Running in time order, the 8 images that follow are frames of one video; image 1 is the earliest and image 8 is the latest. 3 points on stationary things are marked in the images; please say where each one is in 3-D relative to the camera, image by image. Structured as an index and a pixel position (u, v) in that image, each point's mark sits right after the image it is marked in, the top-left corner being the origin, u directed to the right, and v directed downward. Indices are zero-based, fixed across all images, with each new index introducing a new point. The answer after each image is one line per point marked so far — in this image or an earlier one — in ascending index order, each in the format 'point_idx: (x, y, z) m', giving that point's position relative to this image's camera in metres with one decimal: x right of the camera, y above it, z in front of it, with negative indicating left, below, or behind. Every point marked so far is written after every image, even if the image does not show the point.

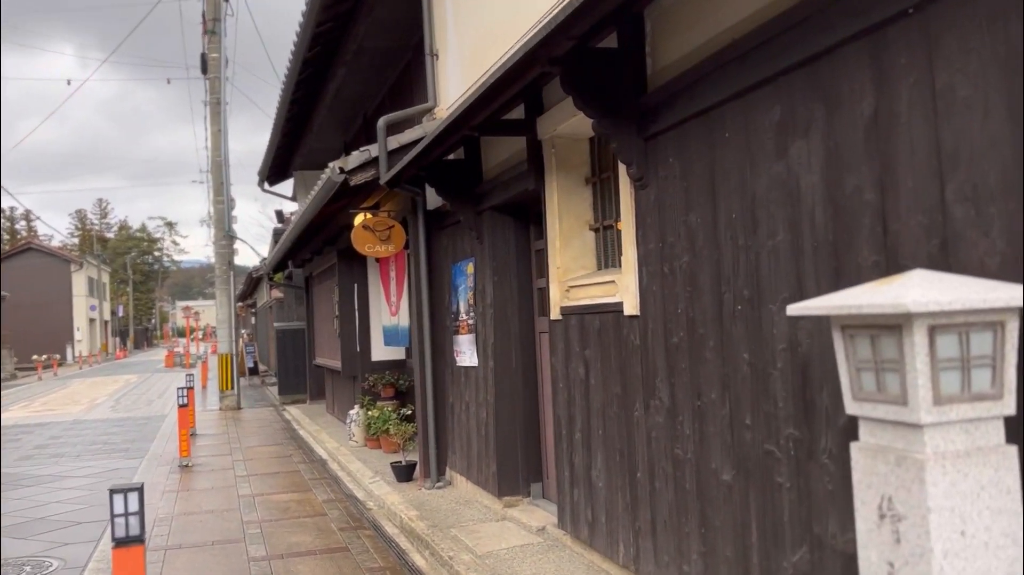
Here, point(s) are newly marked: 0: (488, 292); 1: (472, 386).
0: (-0.2, 0.0, +7.0) m
1: (-0.4, -0.9, +7.5) m
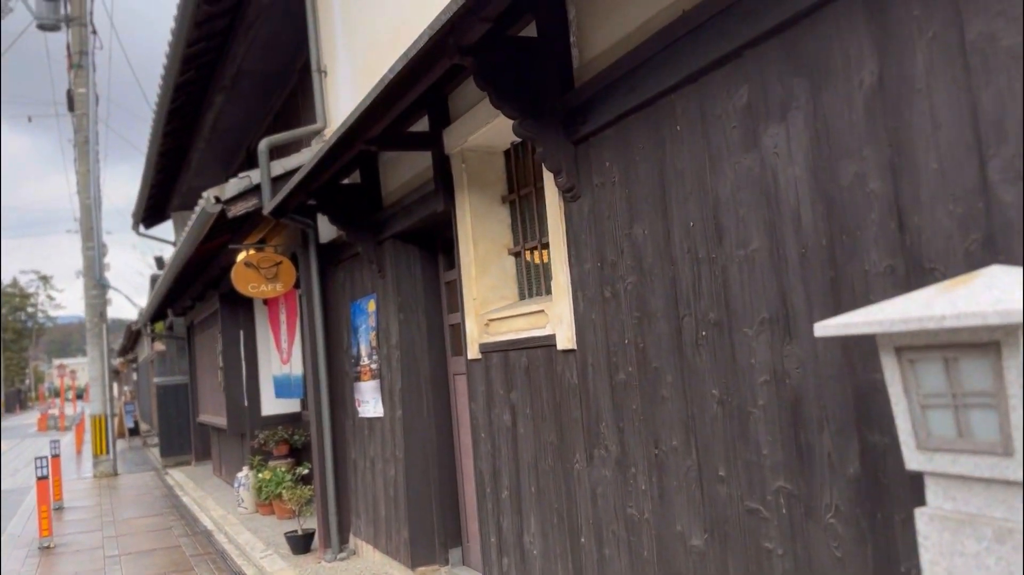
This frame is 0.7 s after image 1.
0: (-0.9, -0.3, +6.1) m
1: (-1.1, -1.2, +6.6) m
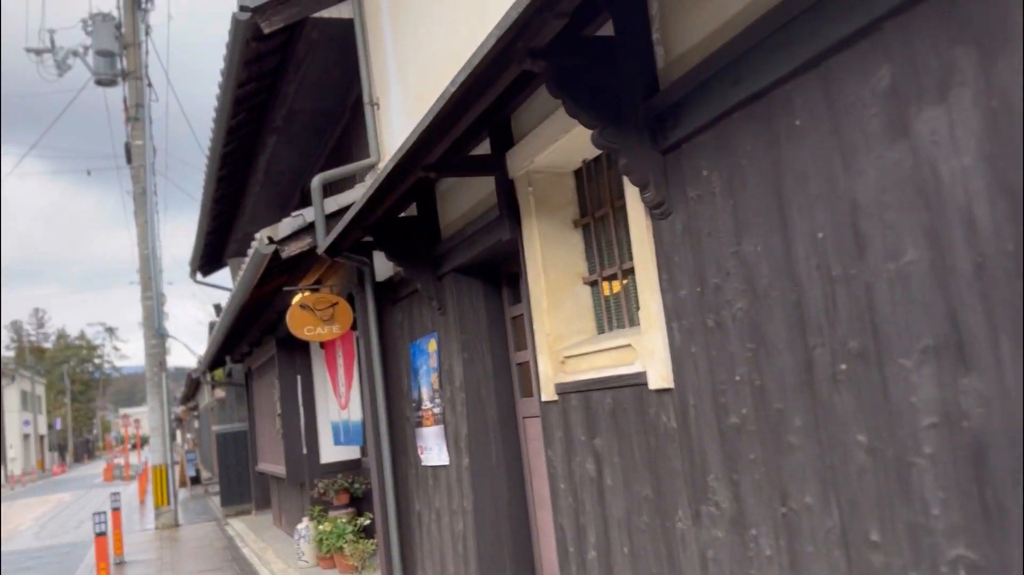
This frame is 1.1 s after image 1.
0: (-0.4, -0.6, +5.7) m
1: (-0.5, -1.5, +6.1) m
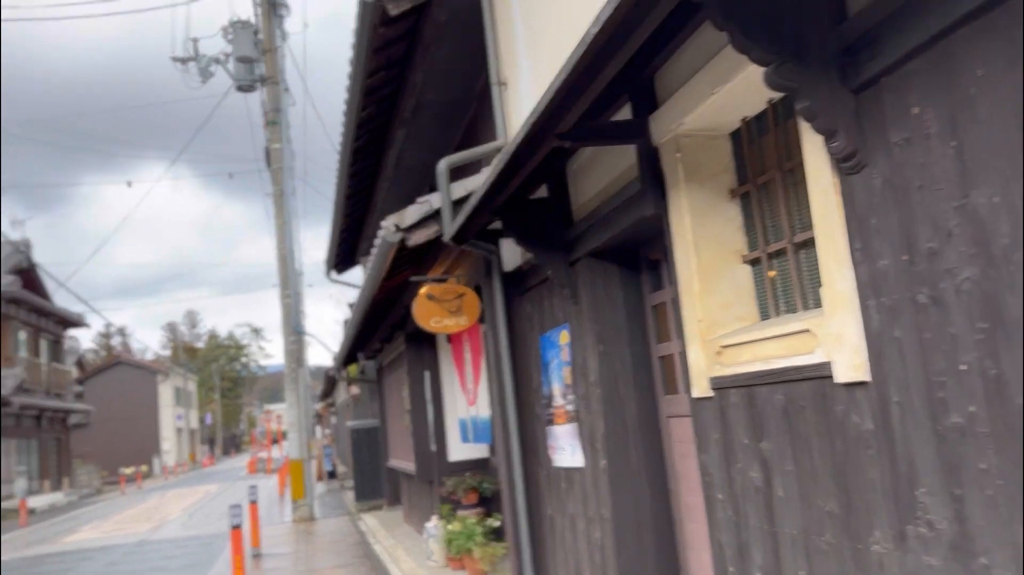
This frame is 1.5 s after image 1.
0: (+0.5, -0.5, +5.2) m
1: (+0.4, -1.4, +5.6) m
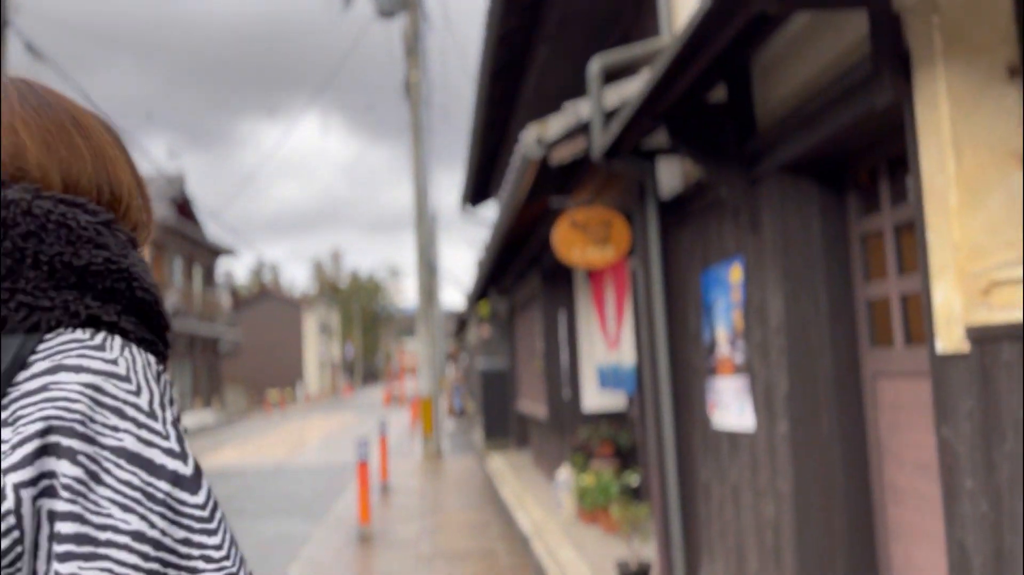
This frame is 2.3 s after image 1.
0: (+1.3, -0.1, +4.2) m
1: (+1.3, -1.0, +4.7) m
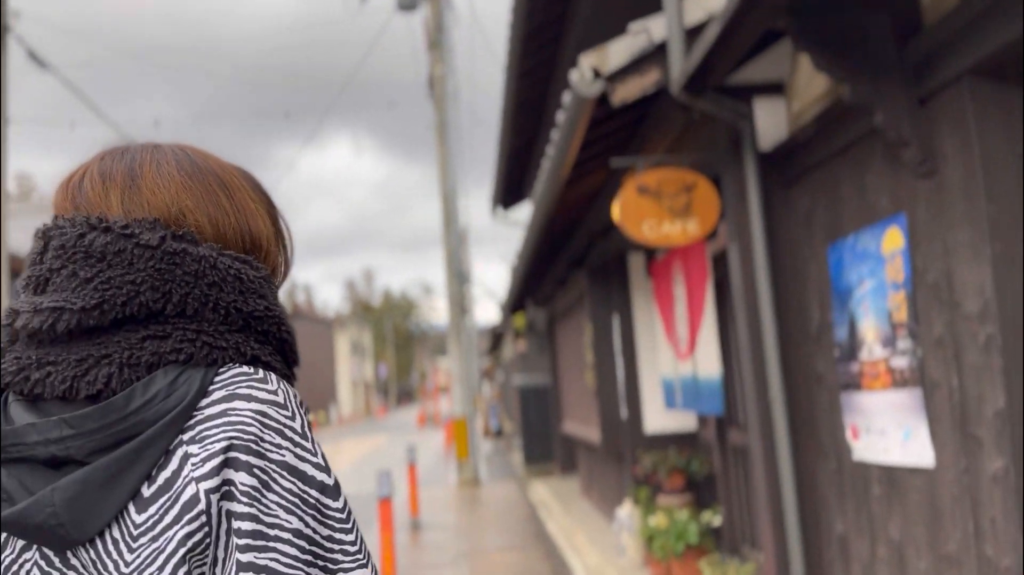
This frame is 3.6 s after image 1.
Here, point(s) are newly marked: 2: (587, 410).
0: (+1.5, 0.0, +2.8) m
1: (+1.5, -0.9, +3.3) m
2: (+0.8, -1.3, +8.8) m
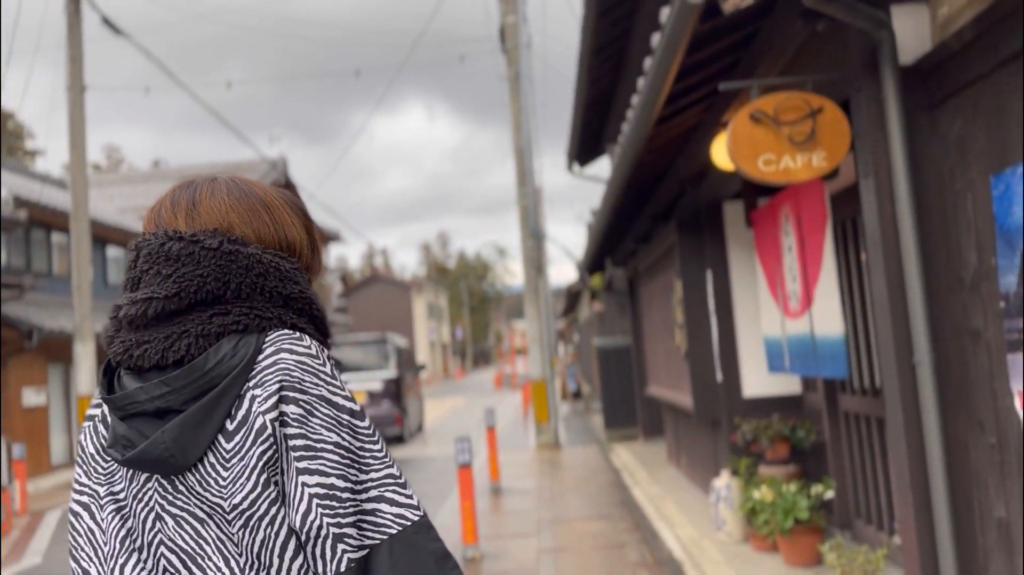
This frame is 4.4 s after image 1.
0: (+1.8, +0.2, +2.2) m
1: (+1.9, -0.7, +2.7) m
2: (+1.6, -0.8, +8.3) m
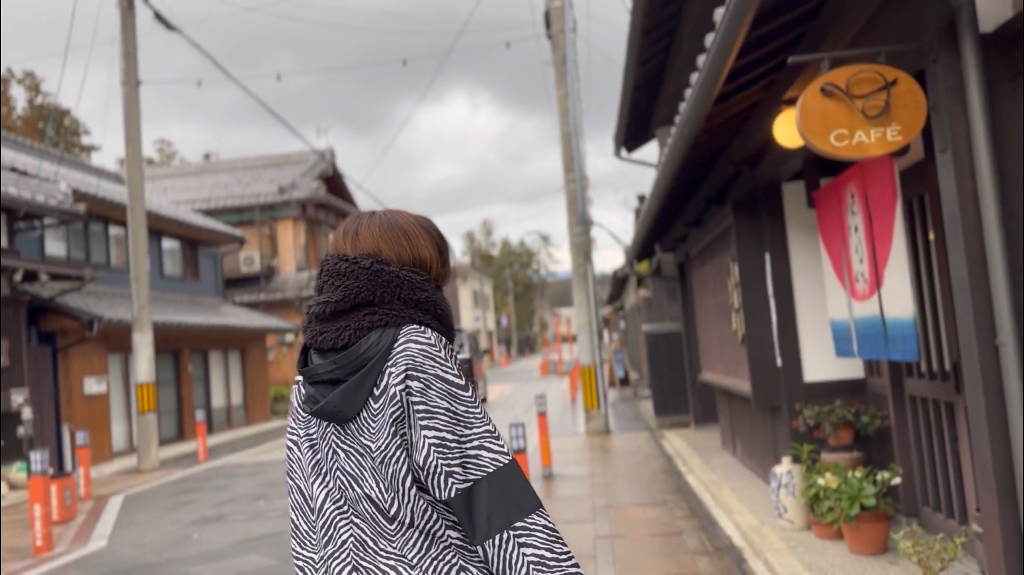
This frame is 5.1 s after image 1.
0: (+2.0, +0.3, +2.0) m
1: (+2.1, -0.6, +2.5) m
2: (+2.1, -0.7, +8.2) m
